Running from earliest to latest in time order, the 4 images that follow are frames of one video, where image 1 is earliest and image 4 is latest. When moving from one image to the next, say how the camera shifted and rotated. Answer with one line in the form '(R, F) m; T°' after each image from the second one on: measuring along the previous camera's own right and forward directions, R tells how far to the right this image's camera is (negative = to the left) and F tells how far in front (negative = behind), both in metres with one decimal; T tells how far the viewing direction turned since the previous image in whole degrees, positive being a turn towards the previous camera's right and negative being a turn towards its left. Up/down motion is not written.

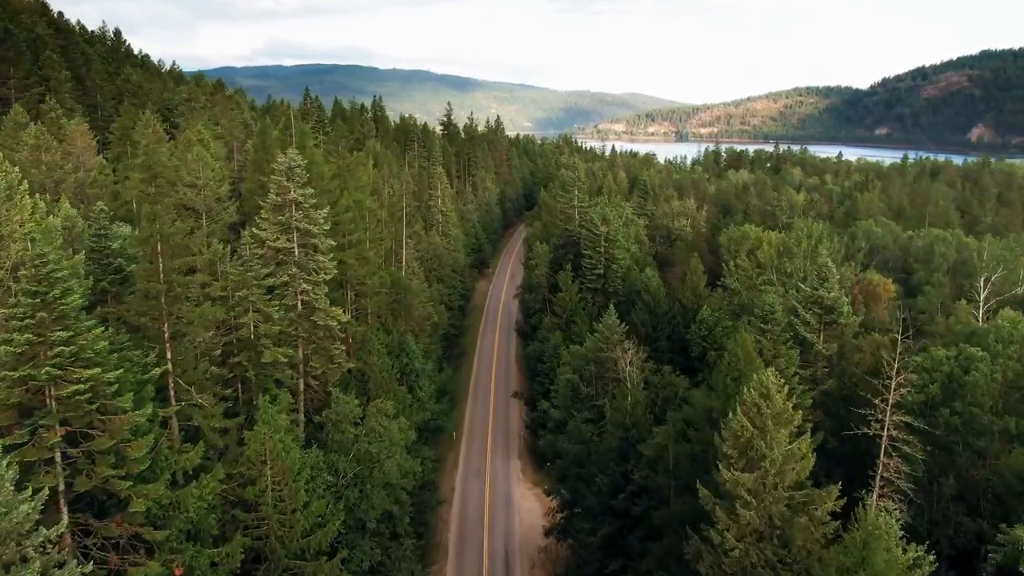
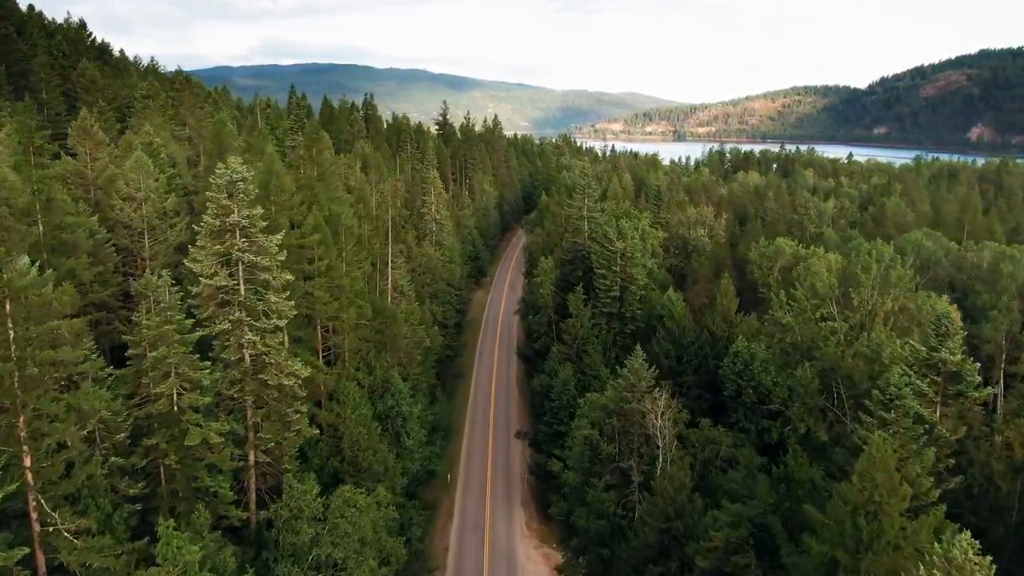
(-0.5, +8.3) m; 0°
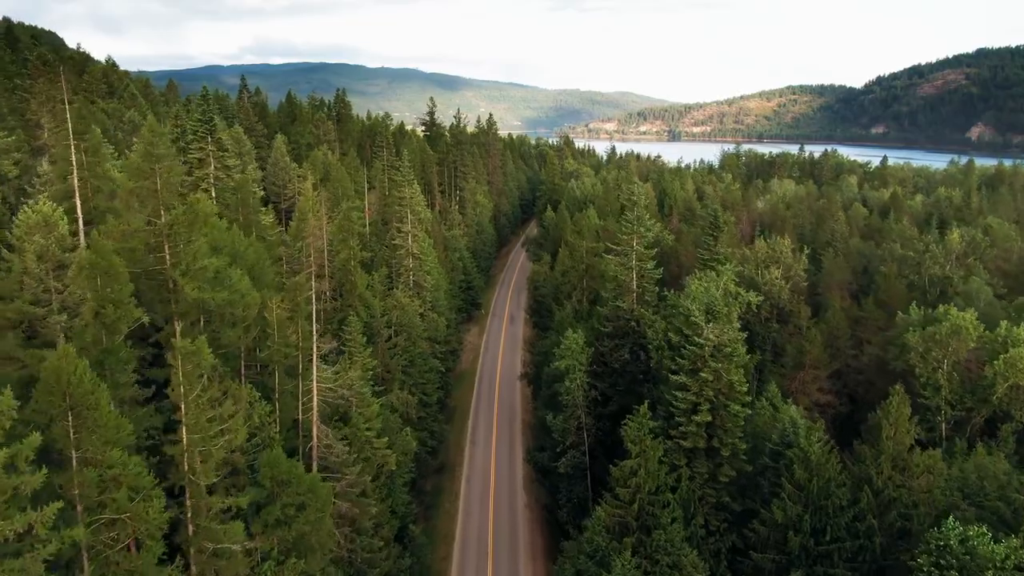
(-1.2, +22.9) m; +1°
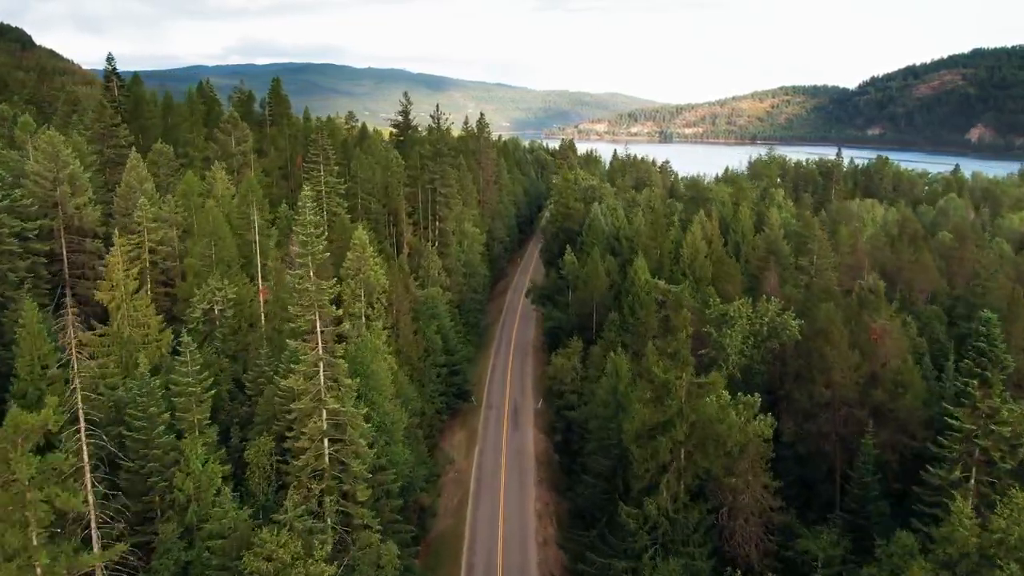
(-1.8, +35.0) m; +1°
